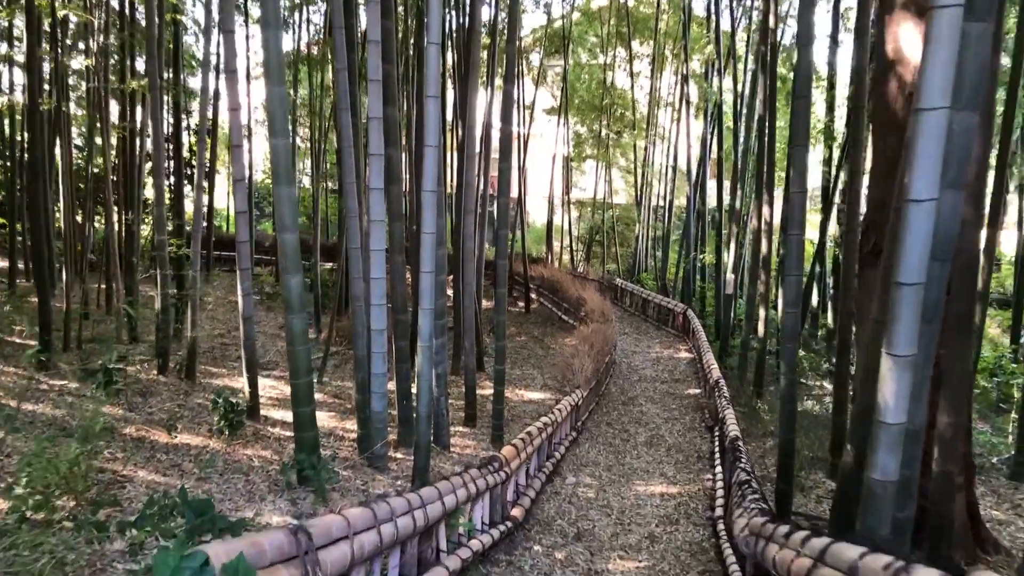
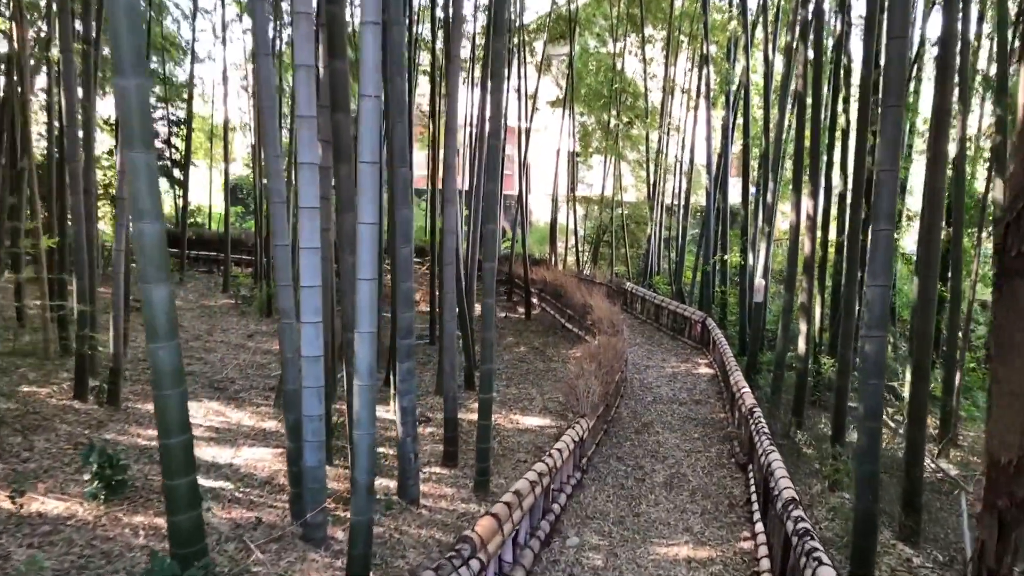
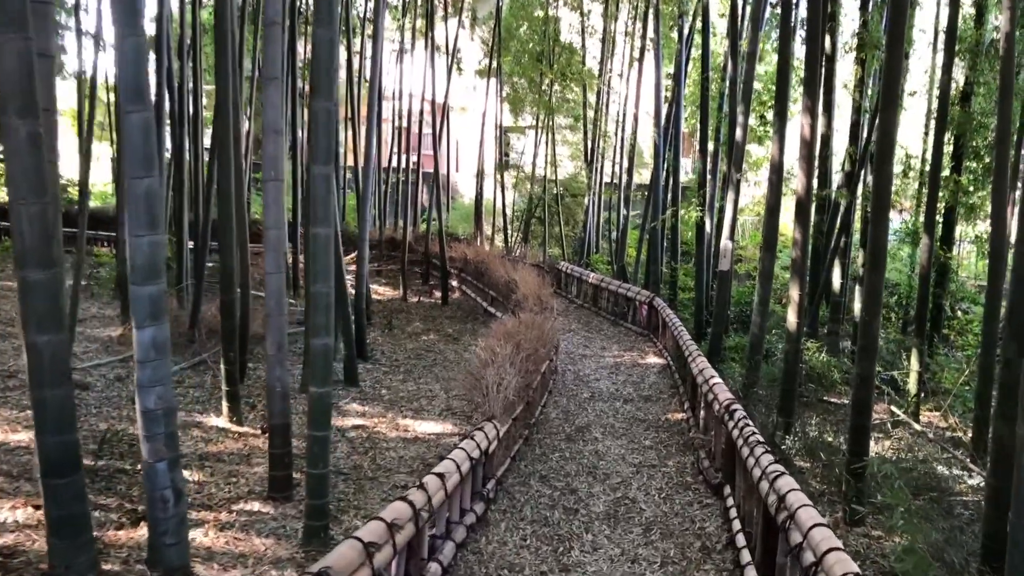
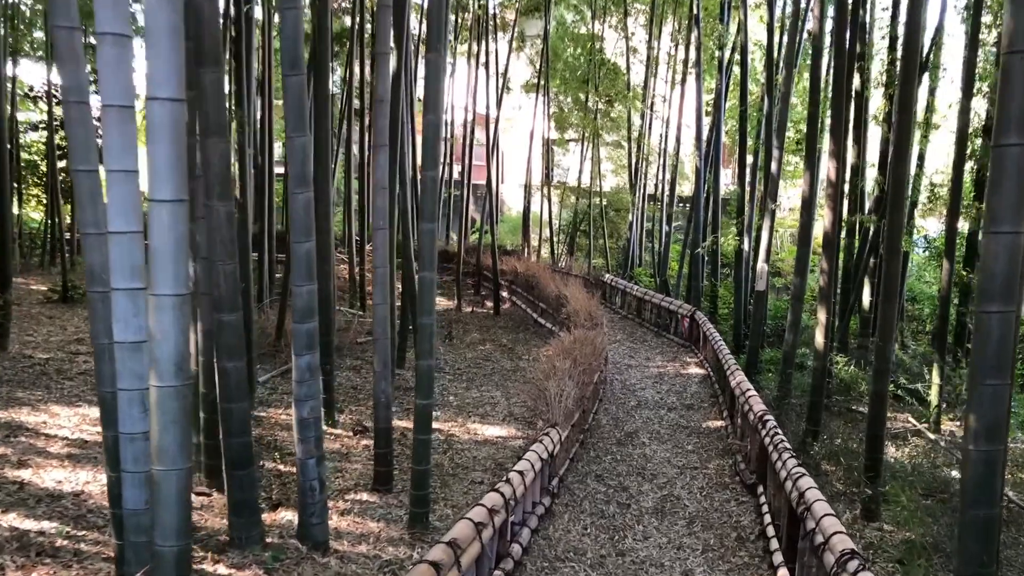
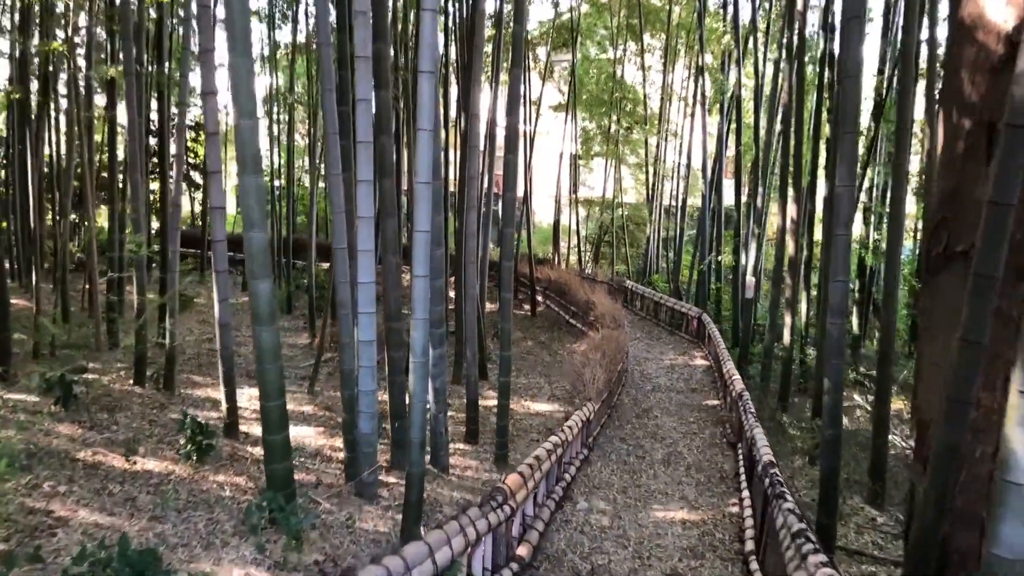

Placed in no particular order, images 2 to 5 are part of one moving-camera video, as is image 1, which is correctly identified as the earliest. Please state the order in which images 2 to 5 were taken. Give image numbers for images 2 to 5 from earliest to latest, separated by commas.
5, 2, 4, 3
